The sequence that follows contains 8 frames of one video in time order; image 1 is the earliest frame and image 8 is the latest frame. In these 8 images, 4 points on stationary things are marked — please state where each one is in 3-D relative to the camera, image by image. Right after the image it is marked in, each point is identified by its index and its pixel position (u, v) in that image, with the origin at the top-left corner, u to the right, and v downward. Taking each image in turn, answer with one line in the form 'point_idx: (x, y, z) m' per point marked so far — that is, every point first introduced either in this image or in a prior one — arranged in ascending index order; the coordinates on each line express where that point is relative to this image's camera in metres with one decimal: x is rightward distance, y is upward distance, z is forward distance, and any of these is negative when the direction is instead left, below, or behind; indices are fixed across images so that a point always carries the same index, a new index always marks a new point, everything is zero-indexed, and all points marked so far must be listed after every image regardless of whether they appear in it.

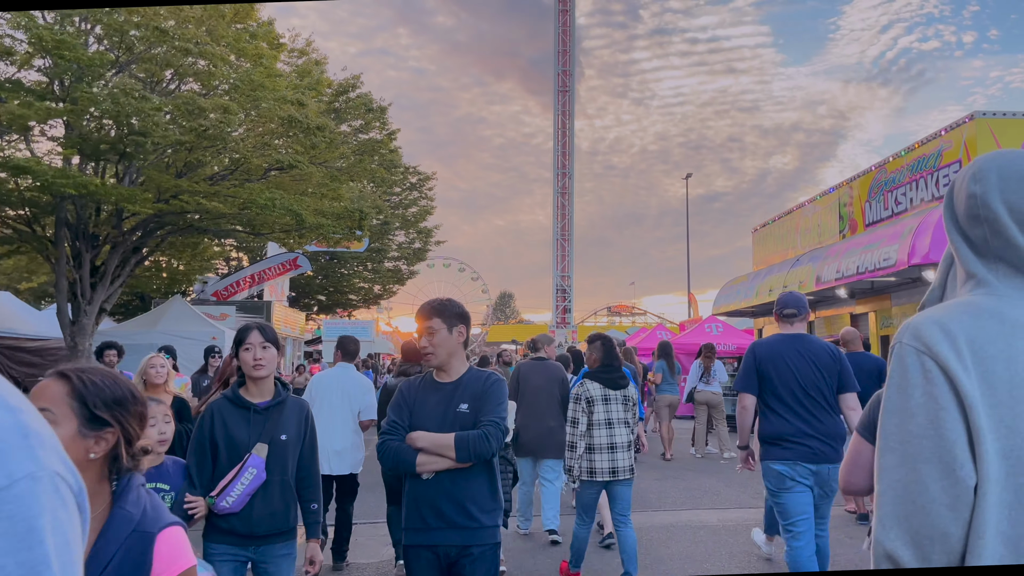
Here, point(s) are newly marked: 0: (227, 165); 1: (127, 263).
0: (-5.6, +2.5, +16.7) m
1: (-8.5, +0.6, +18.6) m
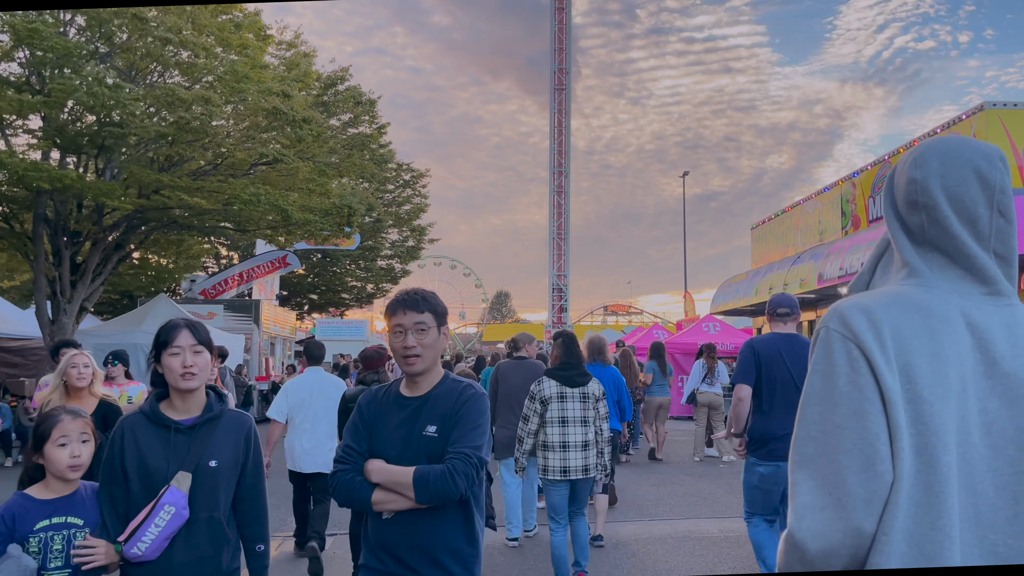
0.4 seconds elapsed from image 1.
0: (-5.8, +2.5, +16.2) m
1: (-8.6, +0.6, +18.1) m
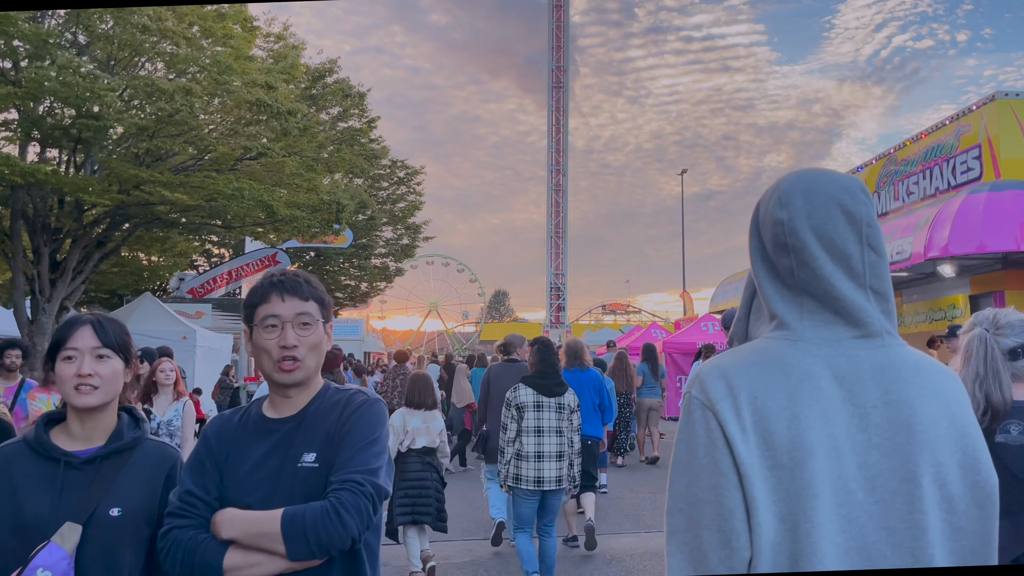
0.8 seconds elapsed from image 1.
0: (-5.9, +2.5, +15.6) m
1: (-8.8, +0.6, +17.5) m
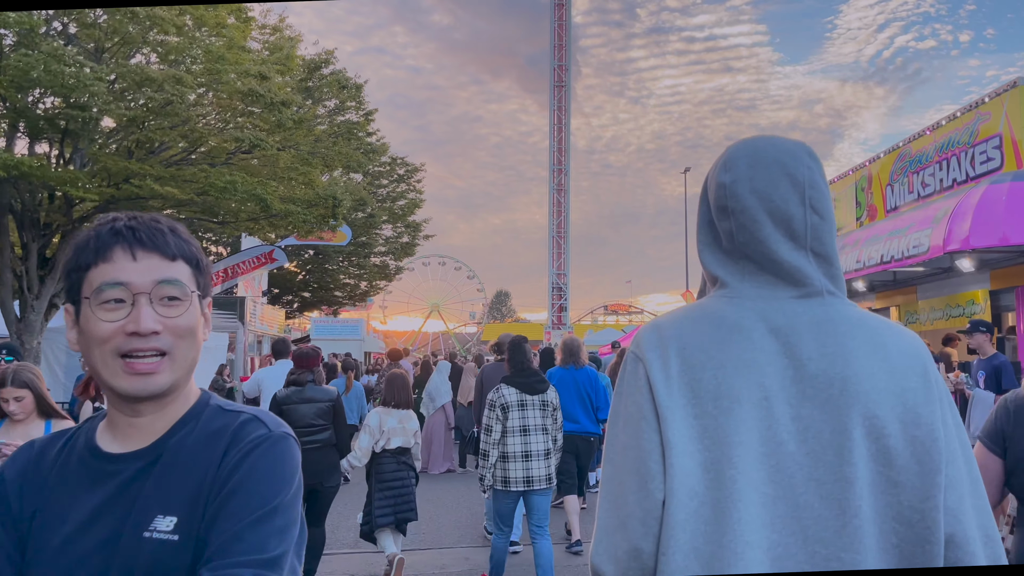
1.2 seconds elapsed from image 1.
0: (-5.9, +2.6, +15.2) m
1: (-8.7, +0.7, +17.1) m
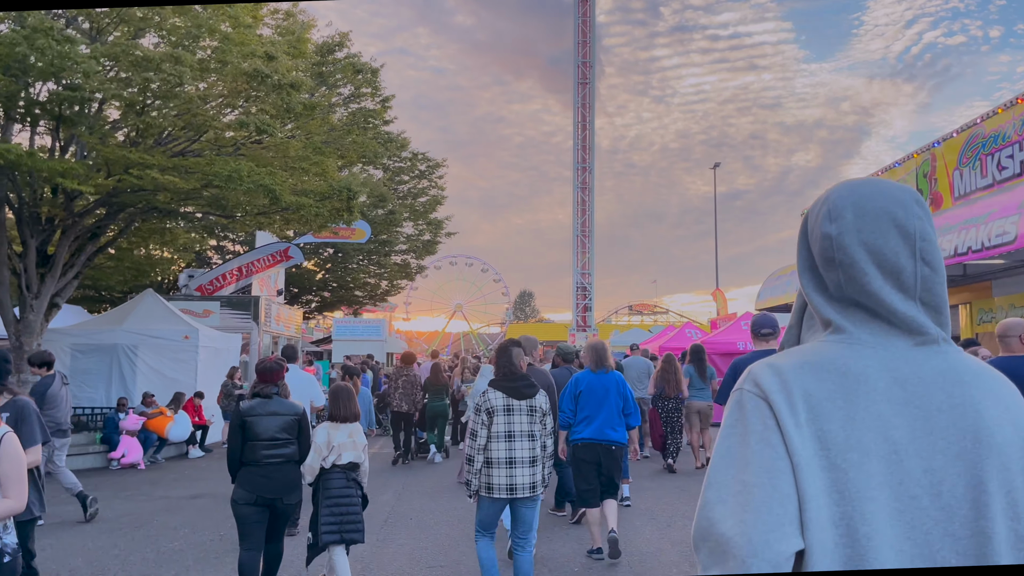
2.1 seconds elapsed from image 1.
0: (-5.4, +2.6, +14.2) m
1: (-8.2, +0.7, +16.2) m
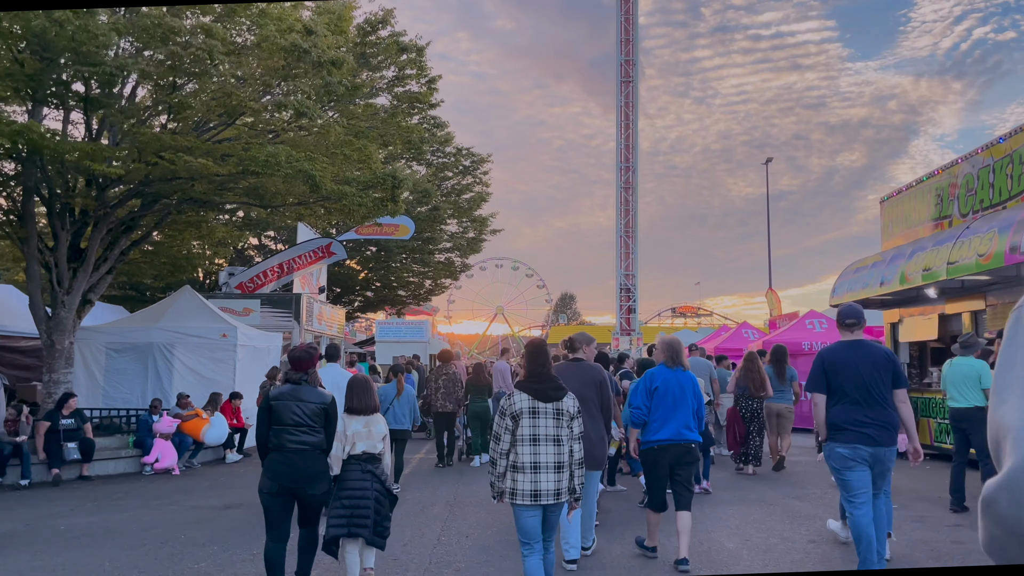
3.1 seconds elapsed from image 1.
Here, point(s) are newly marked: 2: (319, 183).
0: (-4.5, +2.7, +13.4) m
1: (-7.2, +0.8, +15.5) m
2: (-3.0, +1.7, +13.4) m
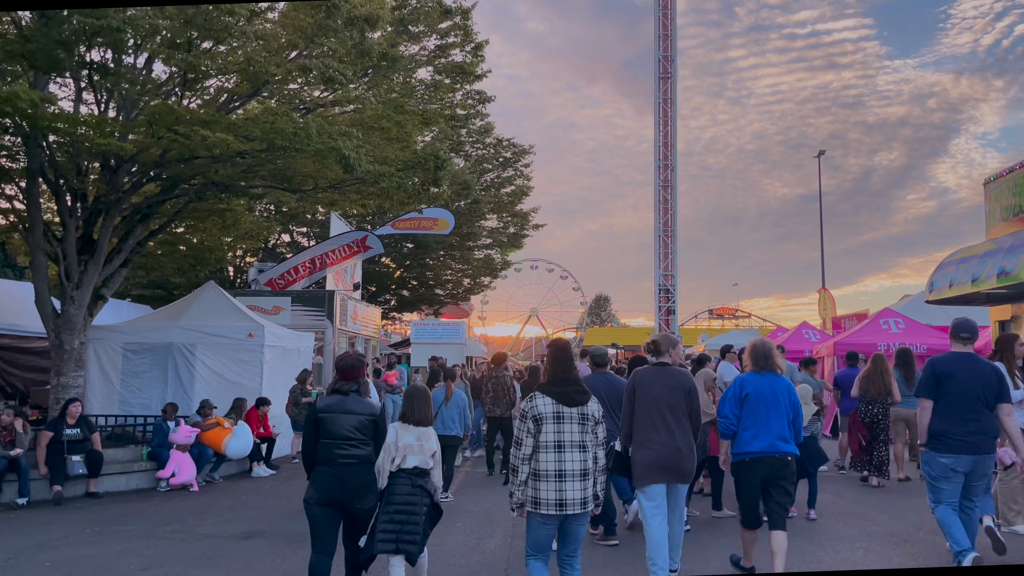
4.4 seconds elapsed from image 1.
0: (-3.7, +2.8, +11.8) m
1: (-6.3, +0.9, +14.0) m
2: (-2.2, +1.8, +11.9) m
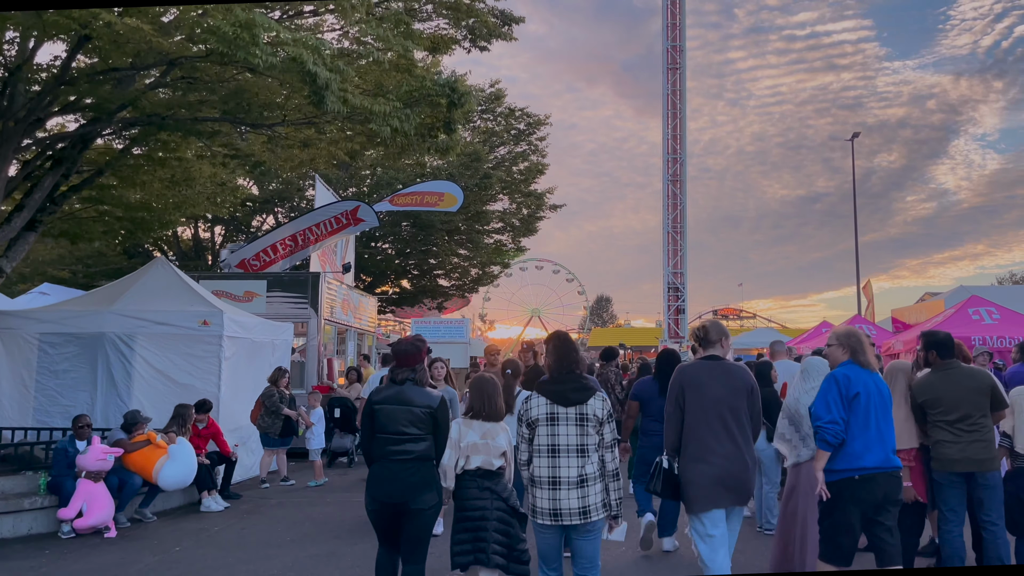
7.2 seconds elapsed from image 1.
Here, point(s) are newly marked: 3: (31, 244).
0: (-3.2, +3.2, +8.3) m
1: (-5.8, +1.3, +10.5) m
2: (-1.7, +2.1, +8.4) m
3: (-6.1, +0.6, +10.7) m
